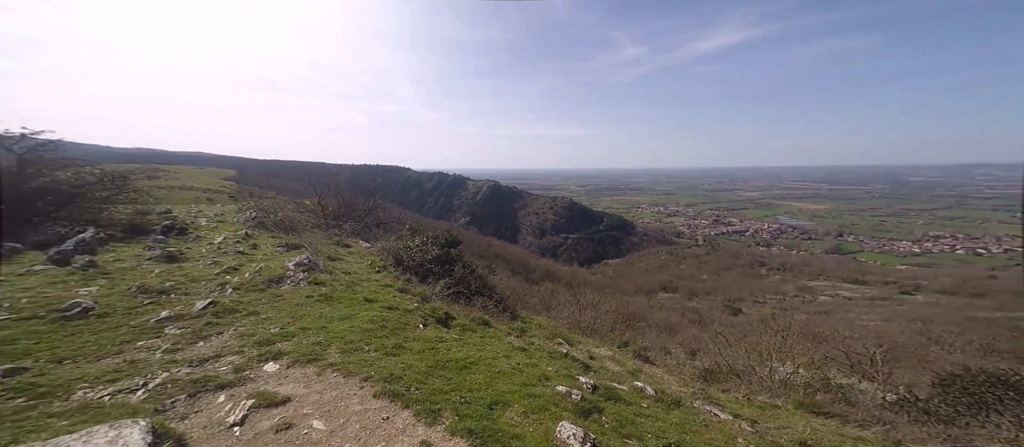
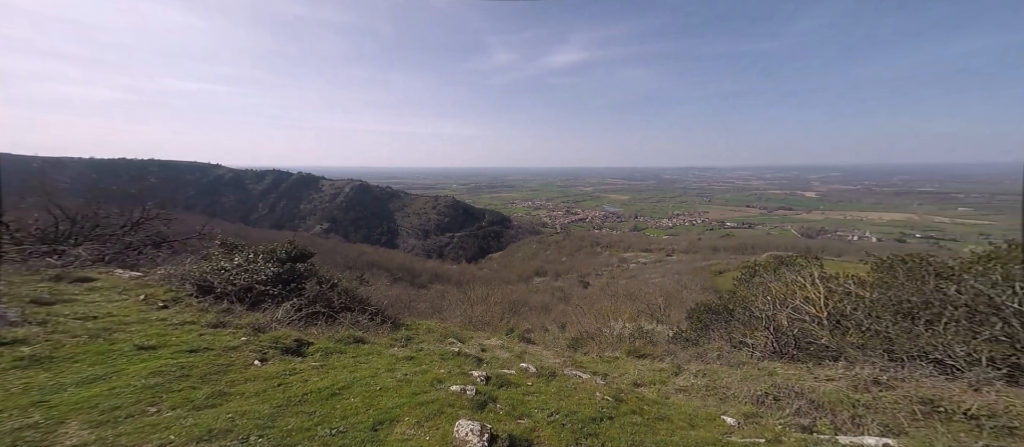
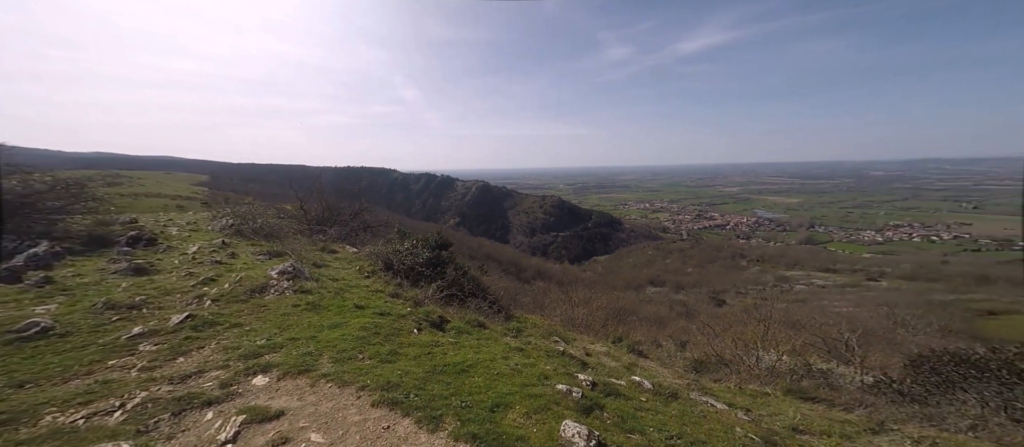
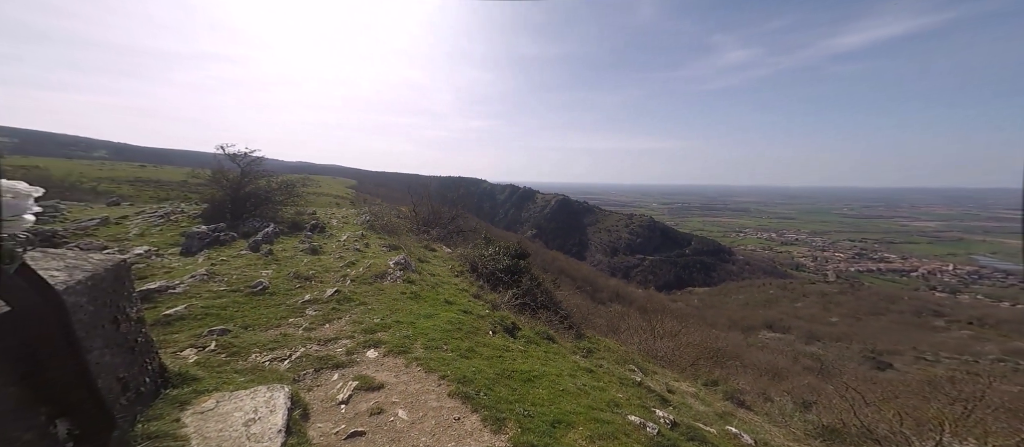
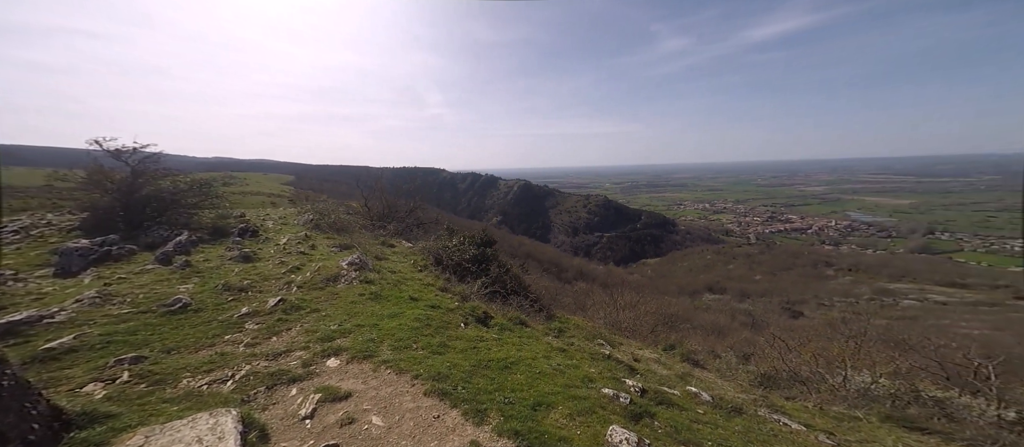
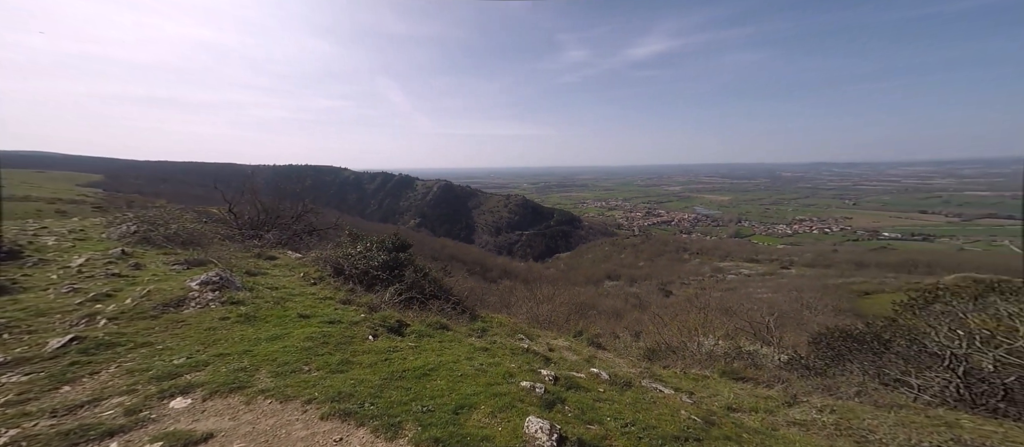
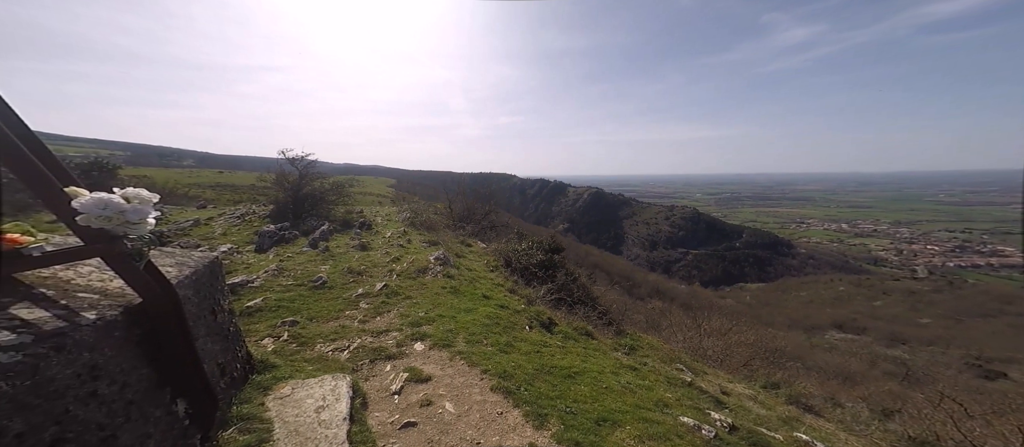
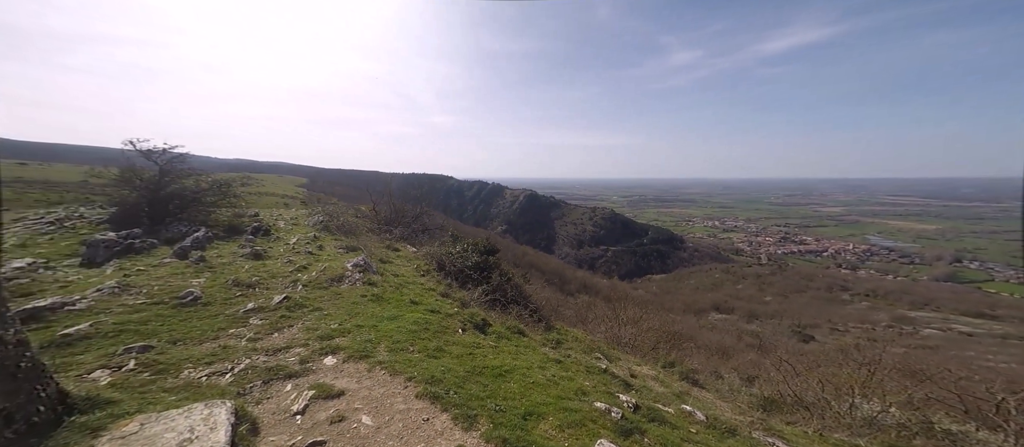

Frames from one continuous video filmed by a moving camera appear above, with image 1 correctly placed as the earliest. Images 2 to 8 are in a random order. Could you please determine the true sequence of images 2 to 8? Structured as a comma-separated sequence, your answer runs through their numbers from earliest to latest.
8, 4, 7, 5, 3, 6, 2
